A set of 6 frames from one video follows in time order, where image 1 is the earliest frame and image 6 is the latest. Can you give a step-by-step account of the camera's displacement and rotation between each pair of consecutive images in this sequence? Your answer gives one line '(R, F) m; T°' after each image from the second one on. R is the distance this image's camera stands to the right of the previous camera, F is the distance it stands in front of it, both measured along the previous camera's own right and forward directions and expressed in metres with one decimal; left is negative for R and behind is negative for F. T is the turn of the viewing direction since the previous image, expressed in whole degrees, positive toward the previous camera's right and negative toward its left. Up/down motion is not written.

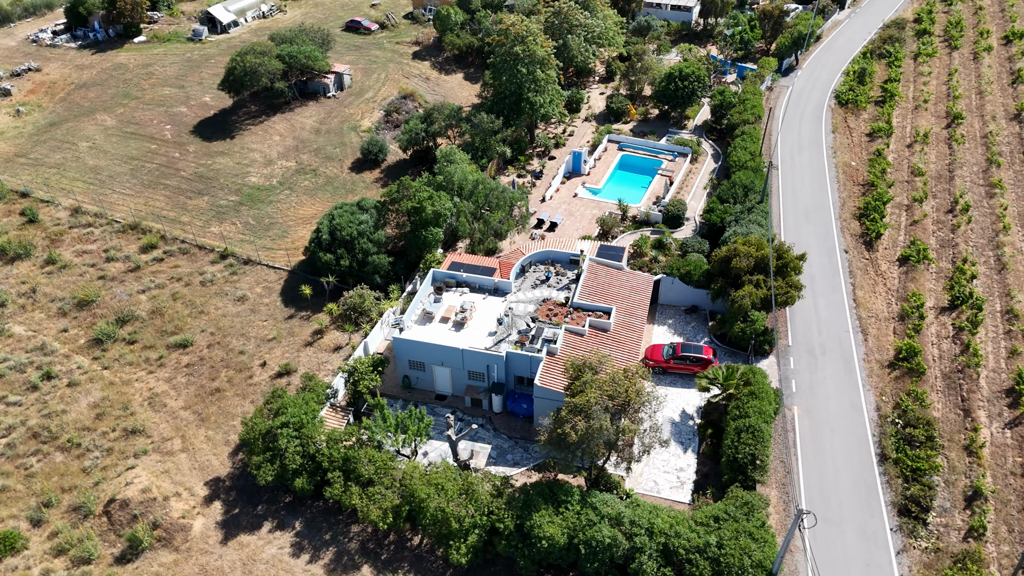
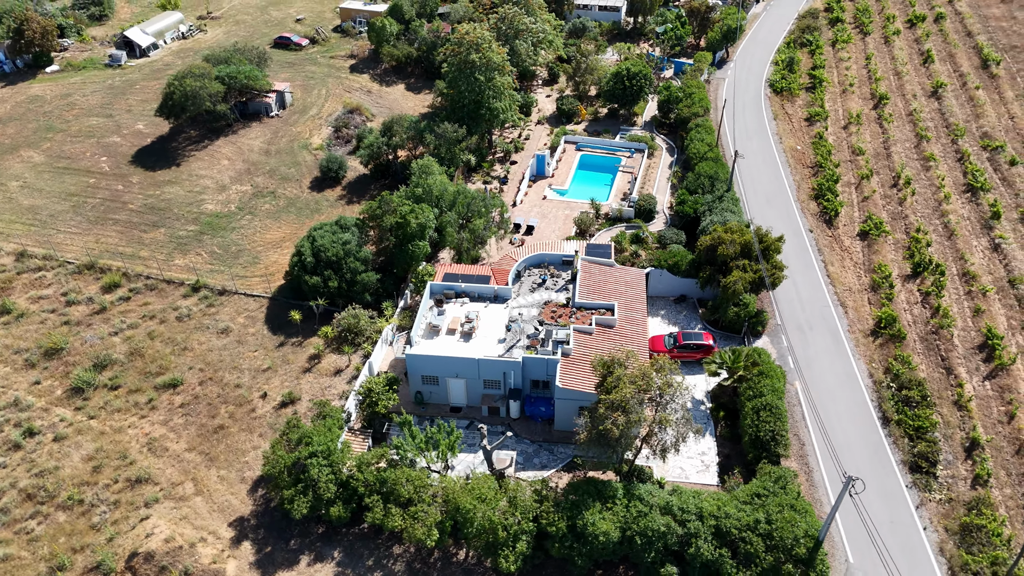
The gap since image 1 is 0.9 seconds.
(-3.6, +0.2) m; +6°
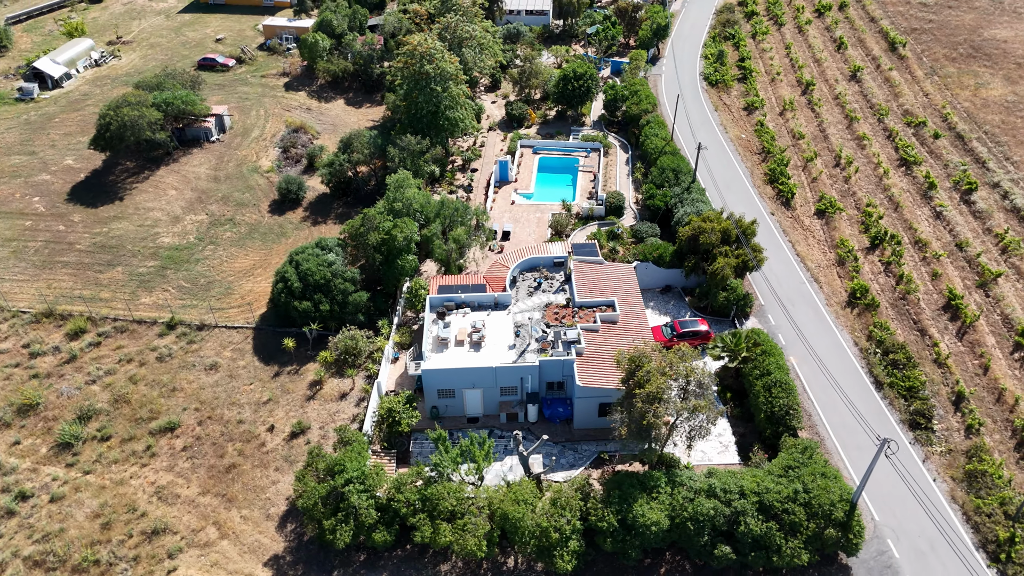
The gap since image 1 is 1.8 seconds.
(-3.7, 0.0) m; +6°
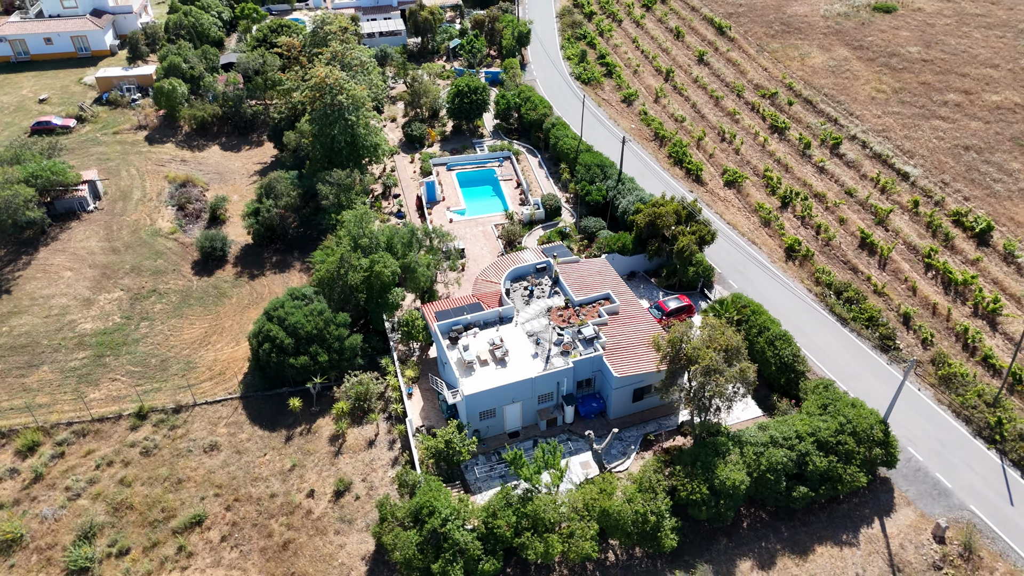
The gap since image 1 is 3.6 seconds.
(-7.8, +0.1) m; +12°
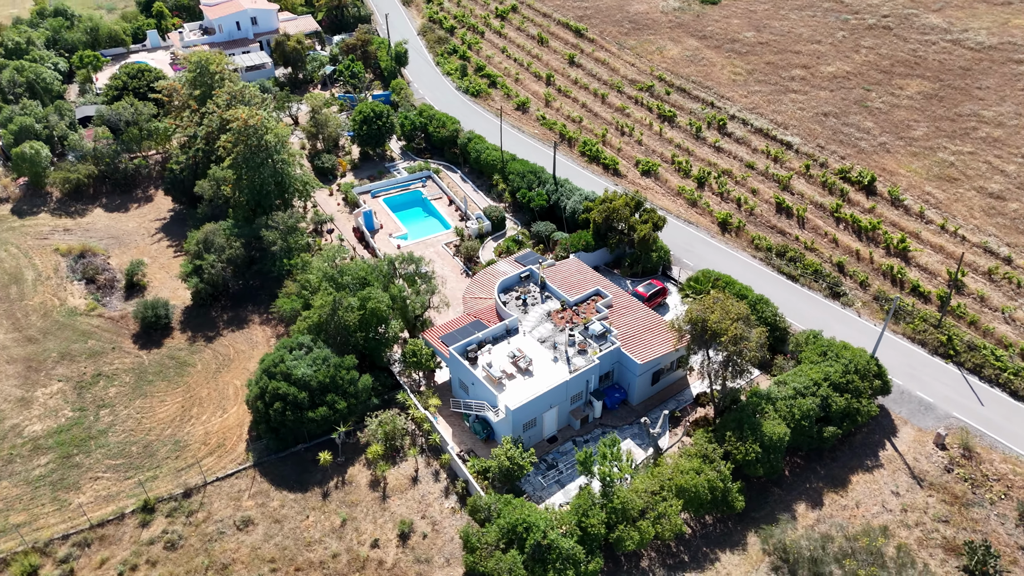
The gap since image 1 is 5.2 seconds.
(-7.5, -0.4) m; +11°
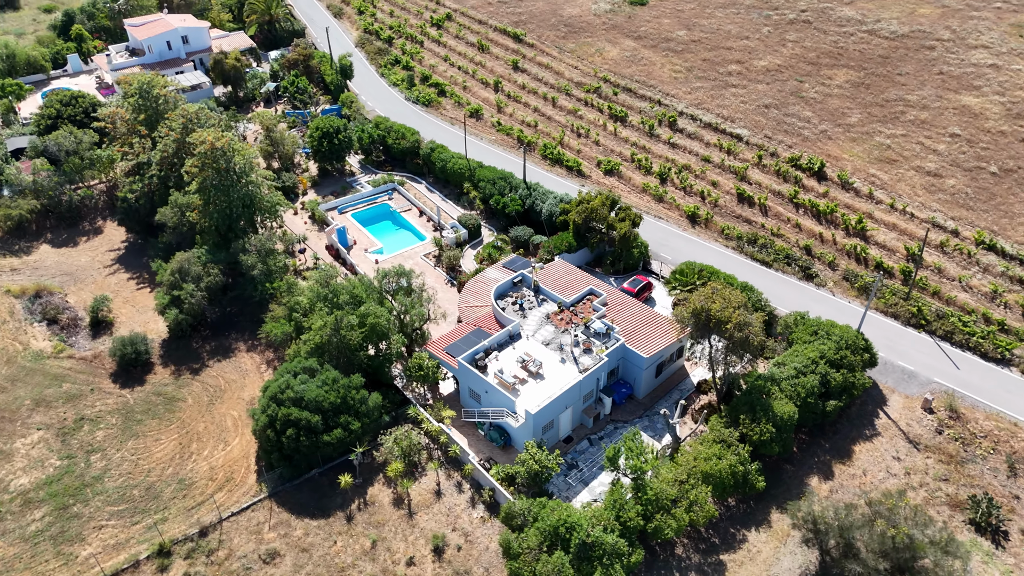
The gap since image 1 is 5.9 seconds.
(-3.5, -0.5) m; +5°
